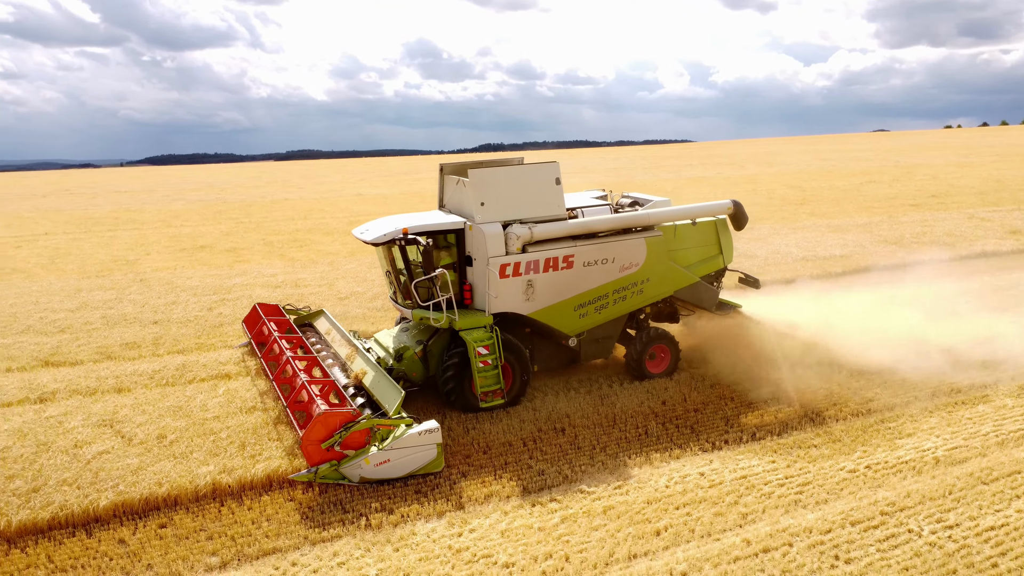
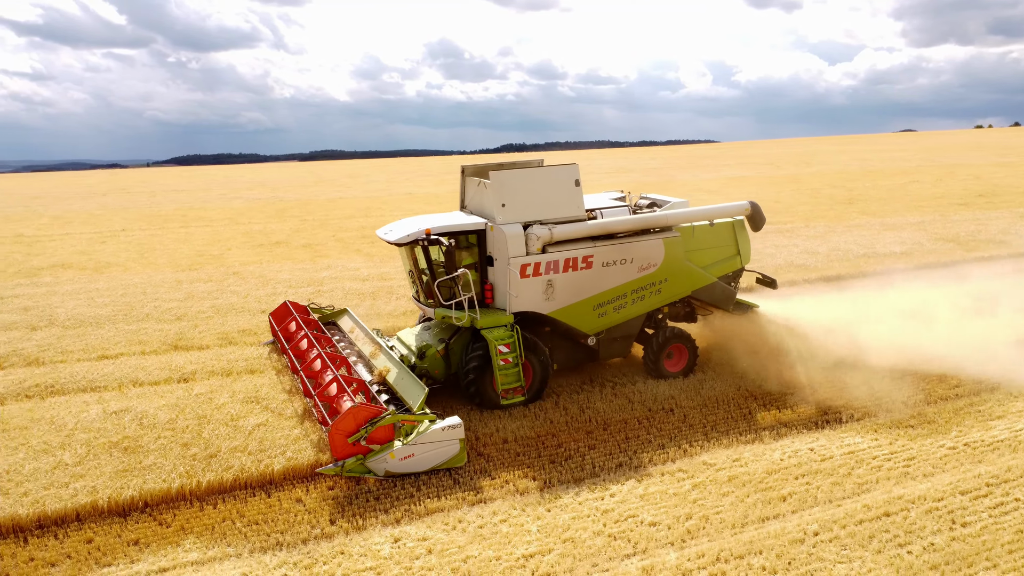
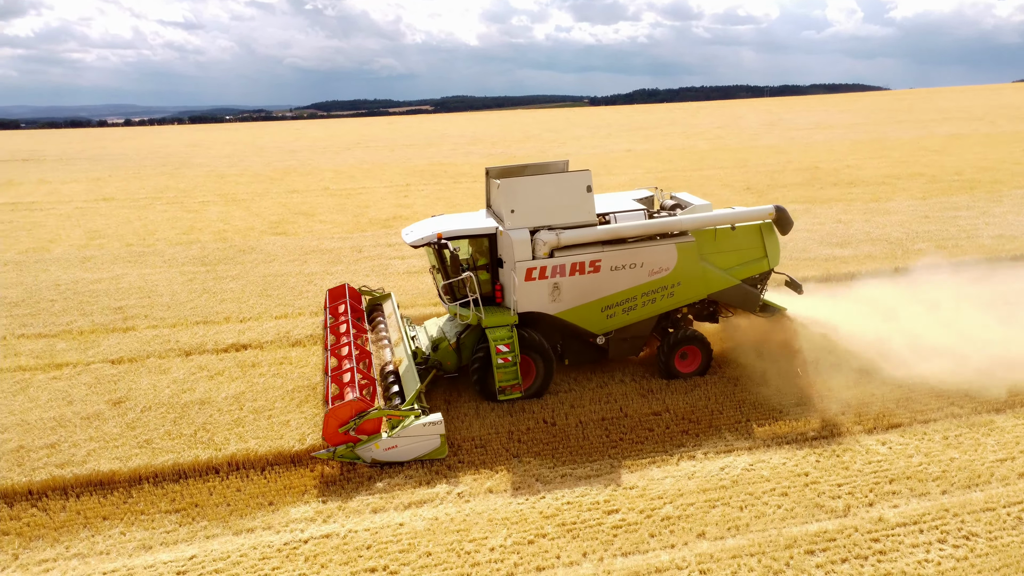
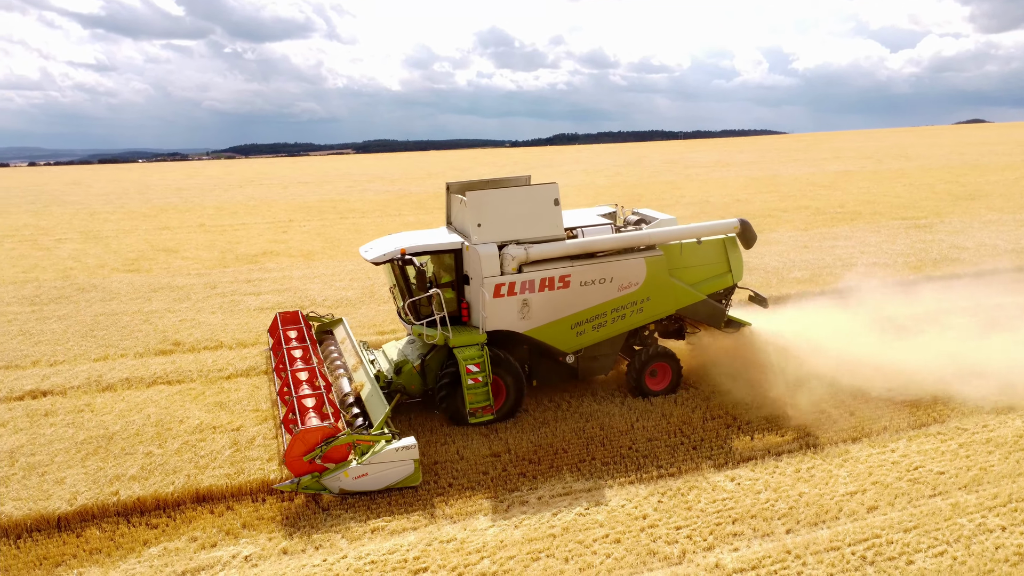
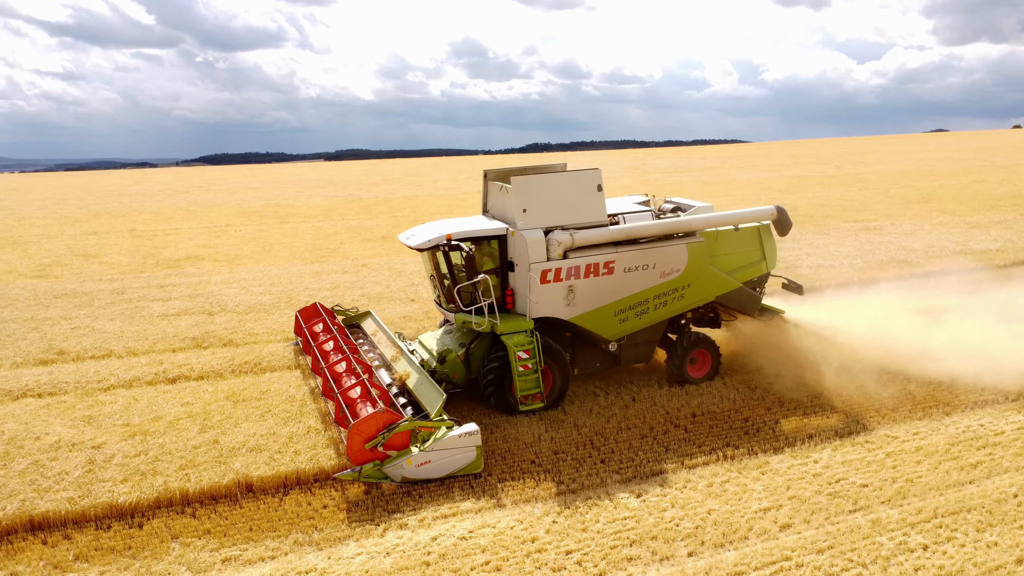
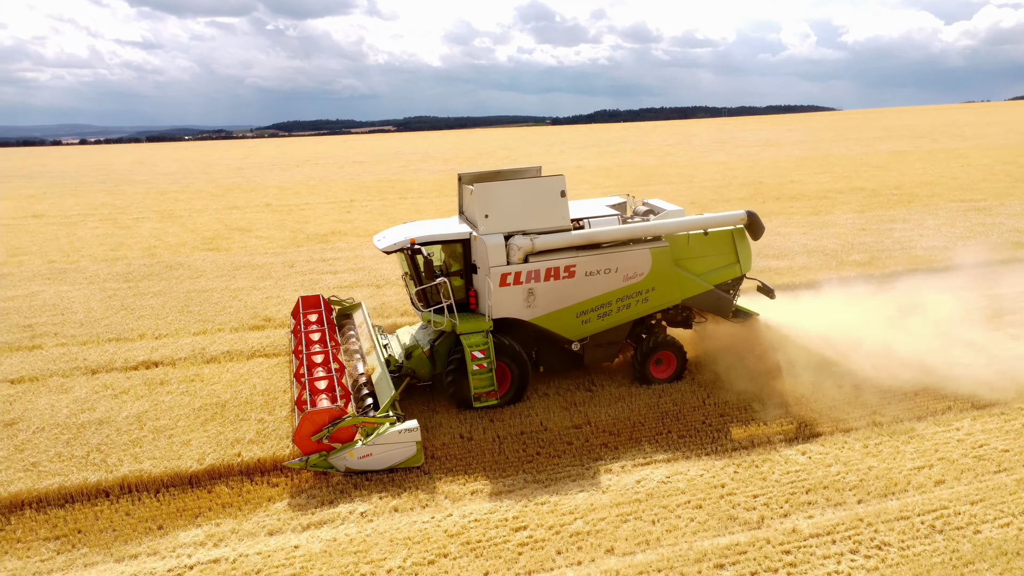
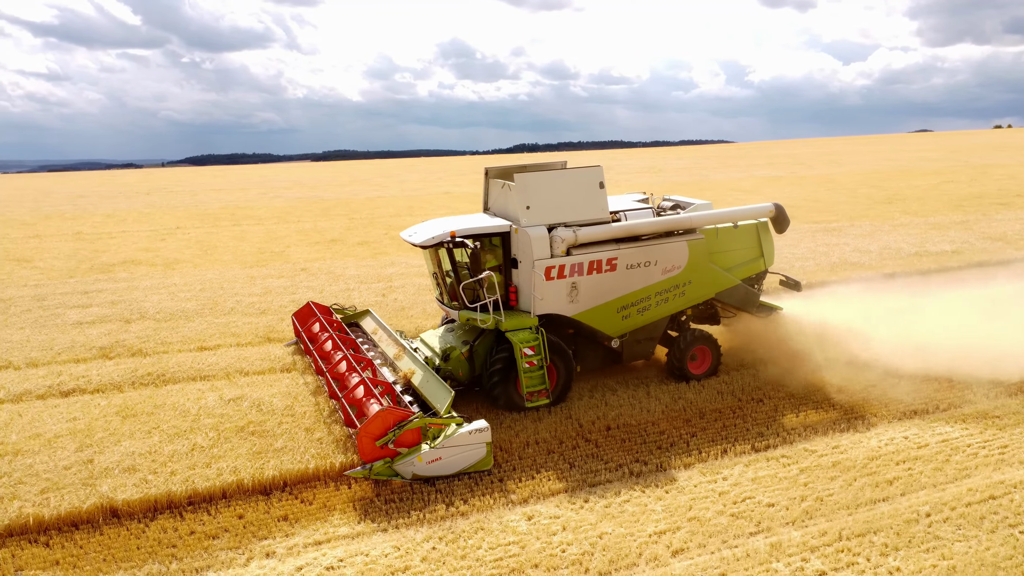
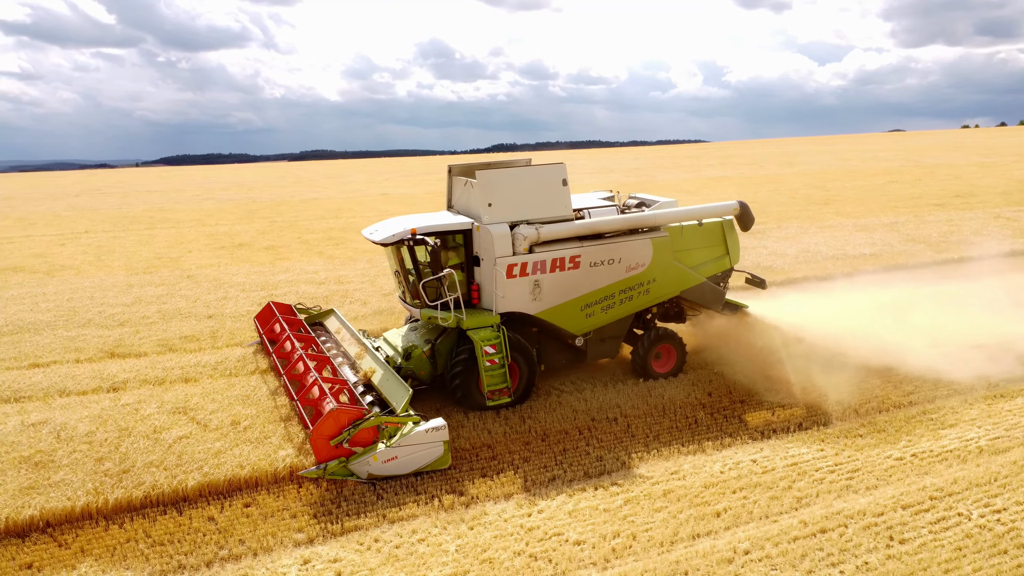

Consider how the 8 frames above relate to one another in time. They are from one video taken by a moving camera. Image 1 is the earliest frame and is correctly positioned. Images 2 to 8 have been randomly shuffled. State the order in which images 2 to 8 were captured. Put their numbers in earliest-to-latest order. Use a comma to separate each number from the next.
8, 2, 7, 5, 4, 6, 3
